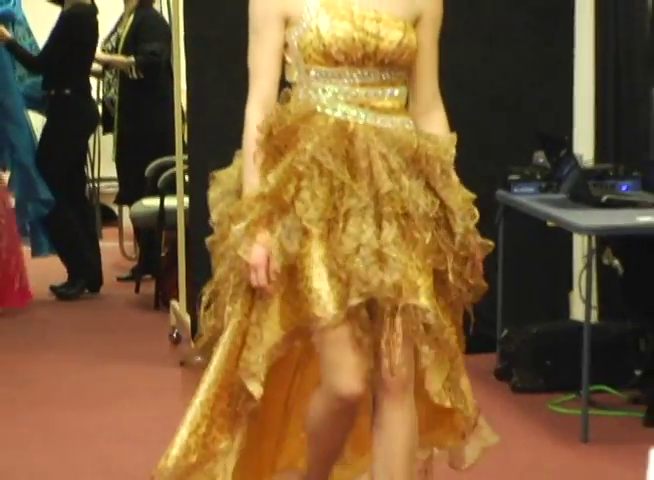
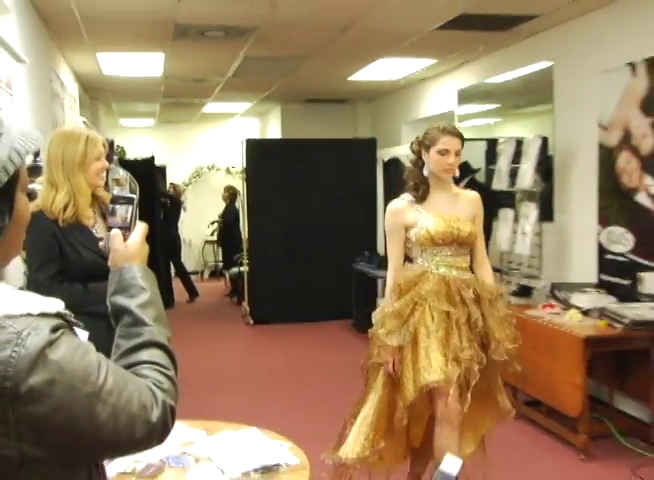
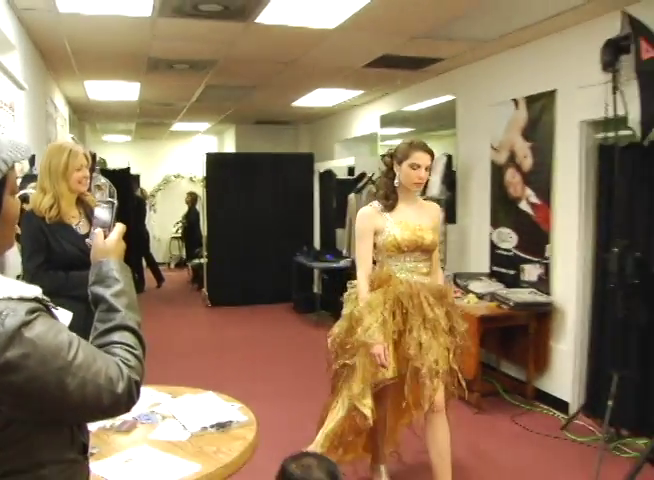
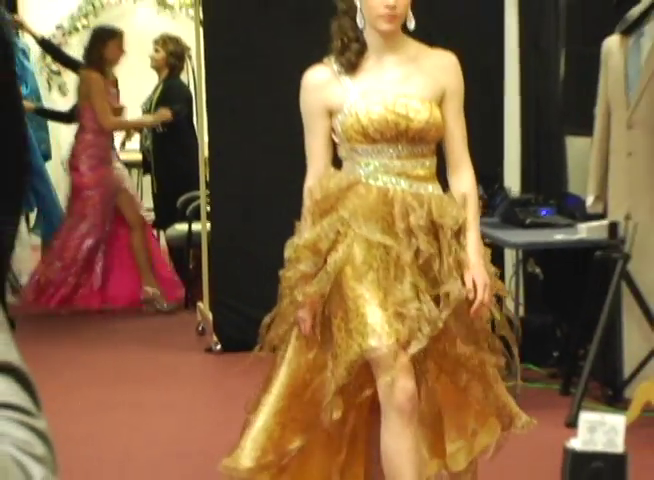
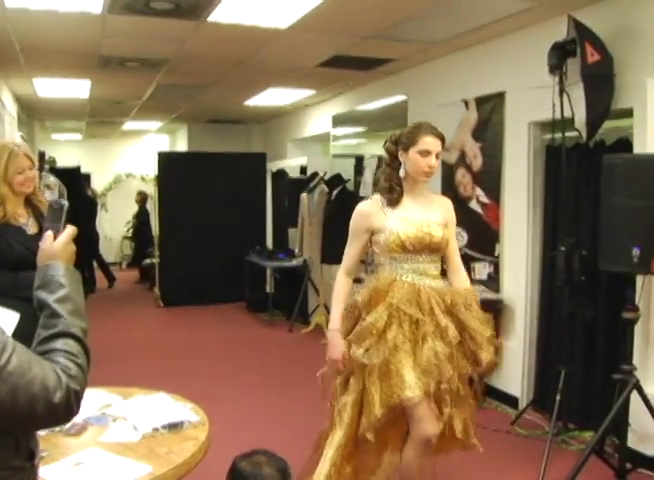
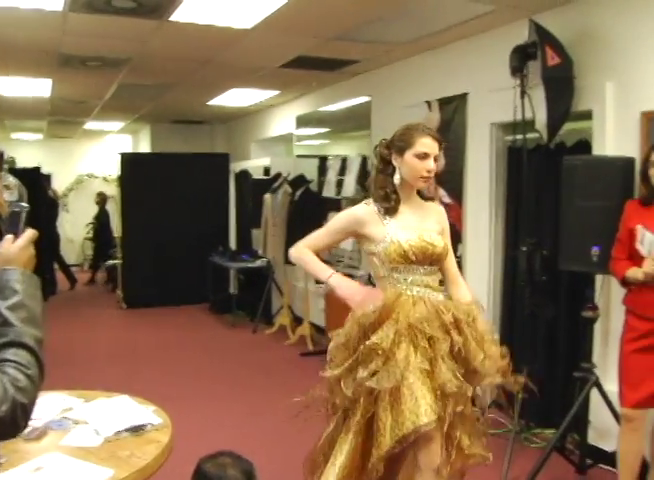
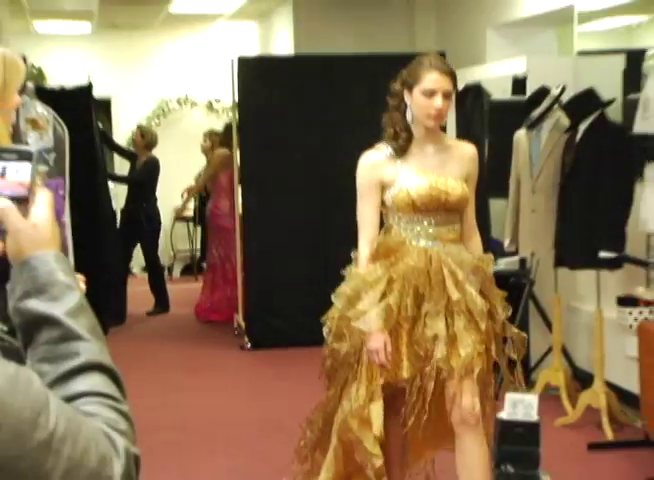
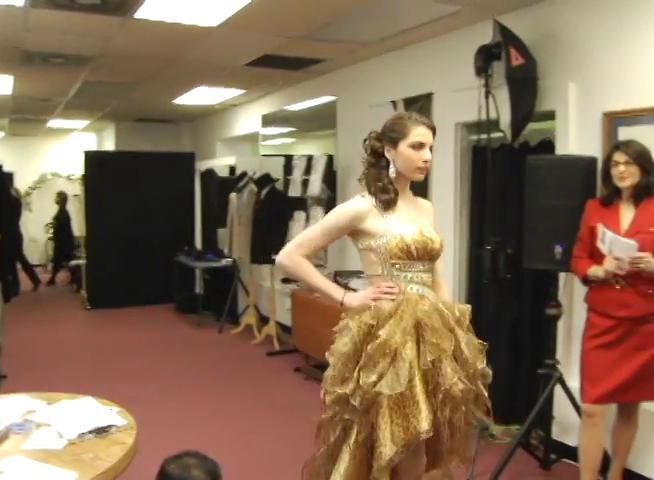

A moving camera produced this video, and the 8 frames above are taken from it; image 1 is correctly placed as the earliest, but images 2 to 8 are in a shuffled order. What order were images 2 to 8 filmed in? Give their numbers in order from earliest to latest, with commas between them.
4, 7, 2, 3, 5, 6, 8
